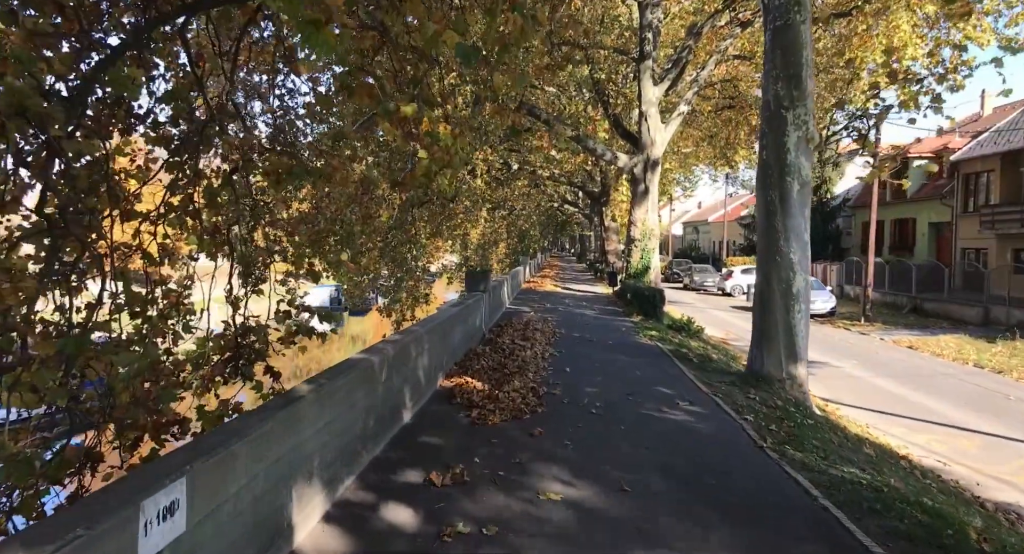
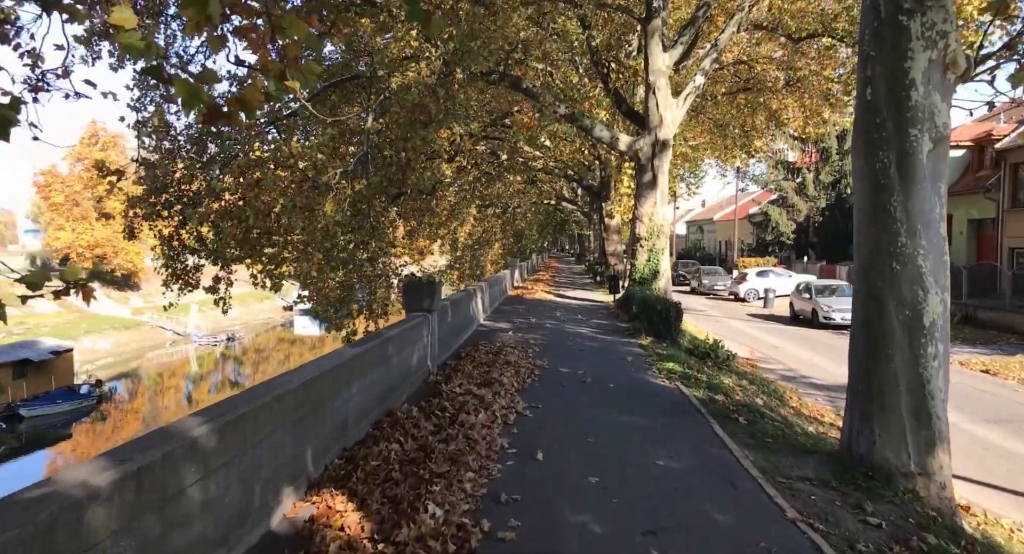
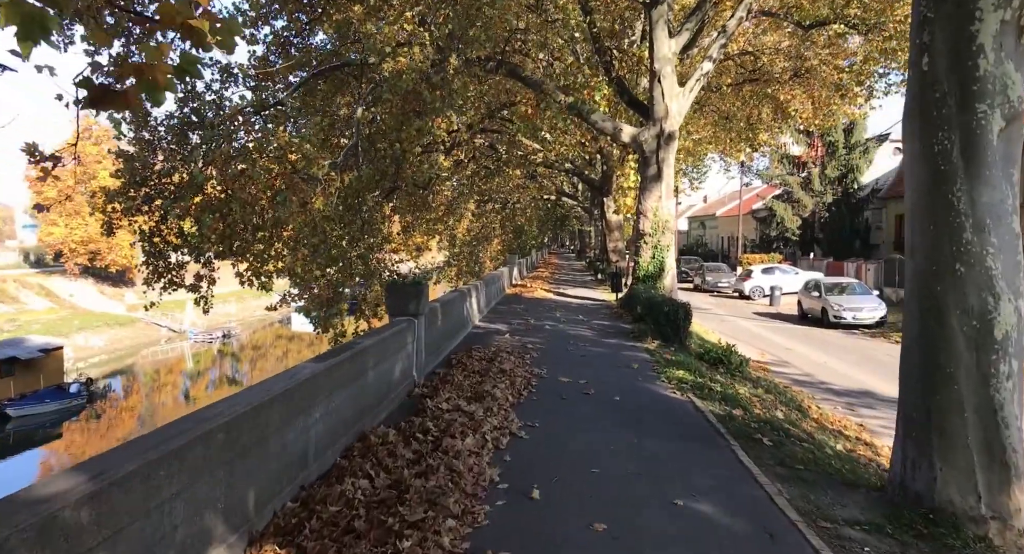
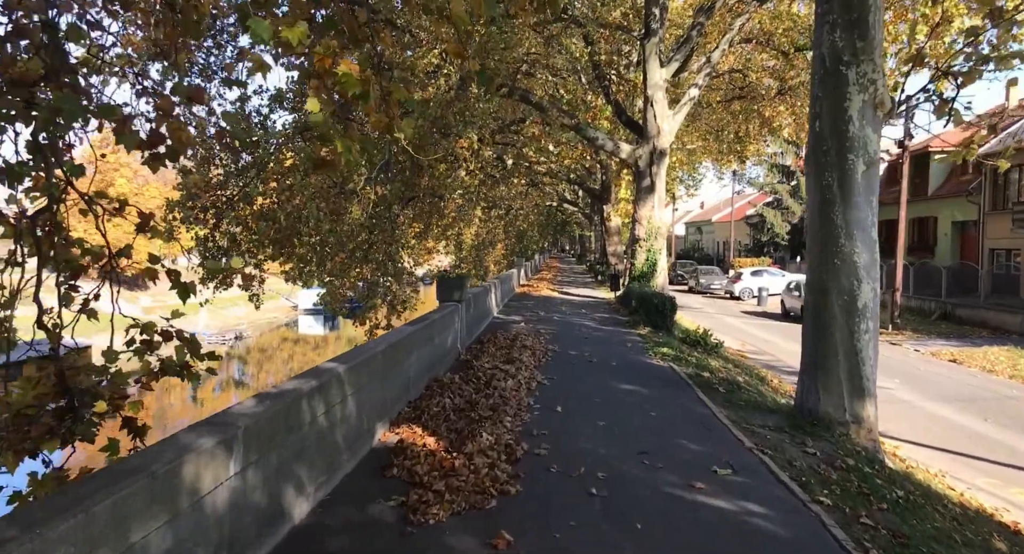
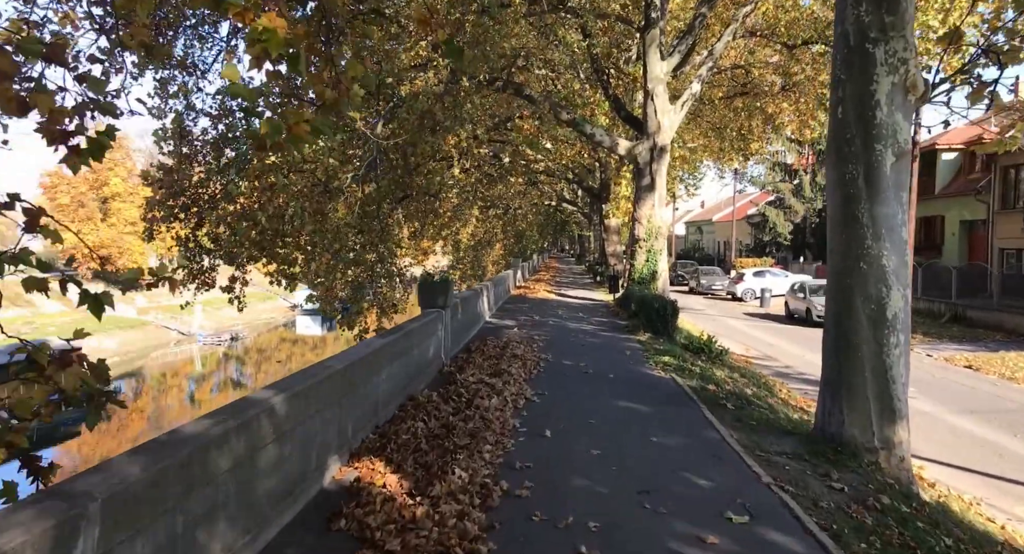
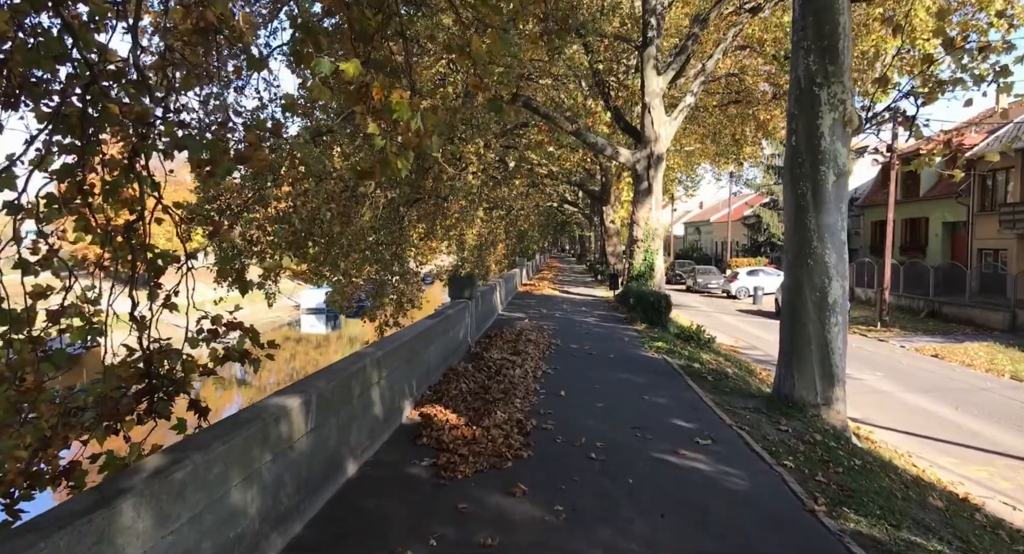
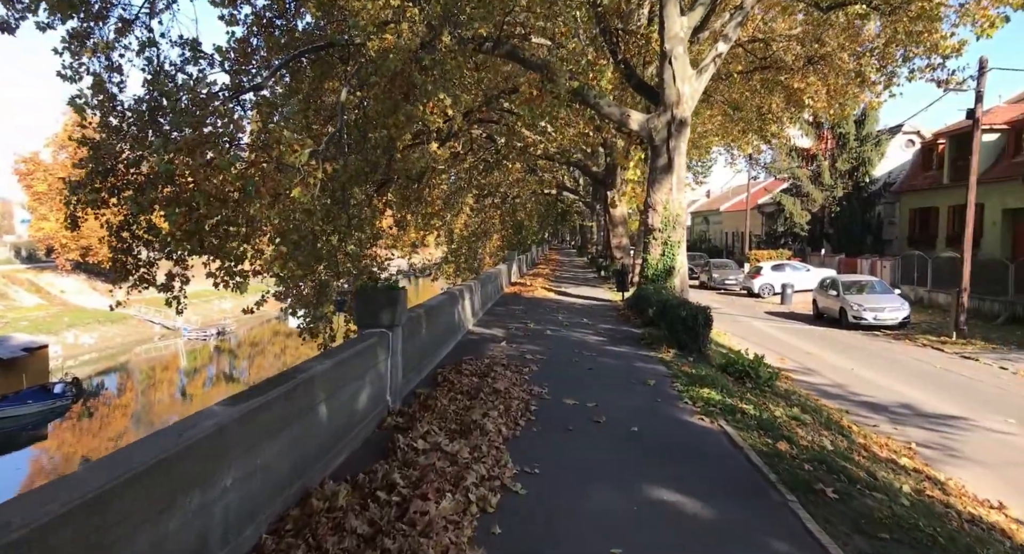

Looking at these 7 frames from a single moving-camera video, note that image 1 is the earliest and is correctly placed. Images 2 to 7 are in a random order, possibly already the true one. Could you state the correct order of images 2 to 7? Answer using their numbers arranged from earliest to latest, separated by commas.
6, 4, 5, 2, 3, 7
